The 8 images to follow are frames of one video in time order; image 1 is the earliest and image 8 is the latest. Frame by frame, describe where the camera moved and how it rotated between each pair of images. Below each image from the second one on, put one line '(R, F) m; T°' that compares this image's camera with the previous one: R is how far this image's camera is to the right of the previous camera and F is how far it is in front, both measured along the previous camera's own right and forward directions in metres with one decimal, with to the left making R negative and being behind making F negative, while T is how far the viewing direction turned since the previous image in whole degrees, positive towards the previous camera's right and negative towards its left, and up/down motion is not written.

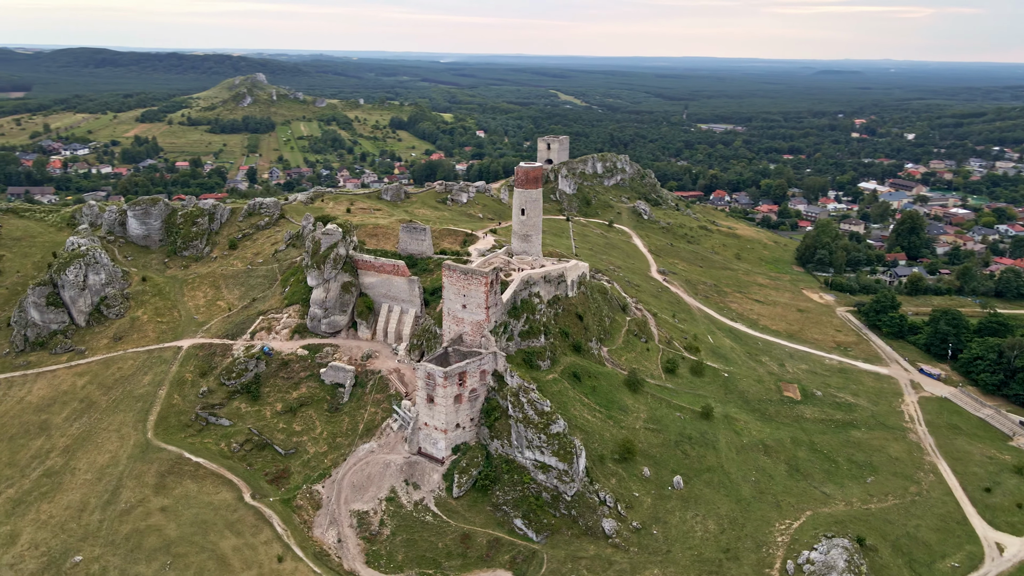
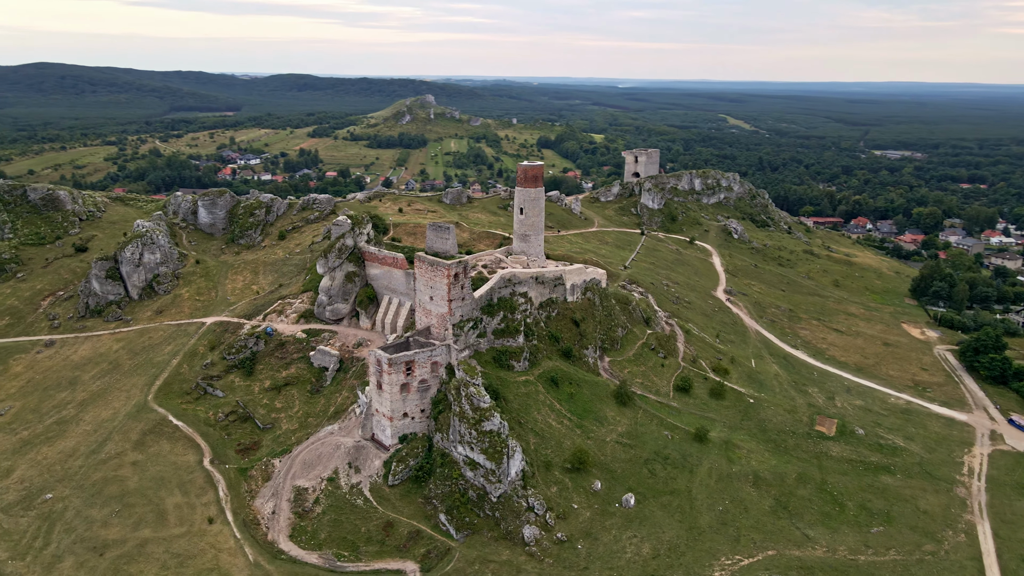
(+10.1, +1.9) m; -13°
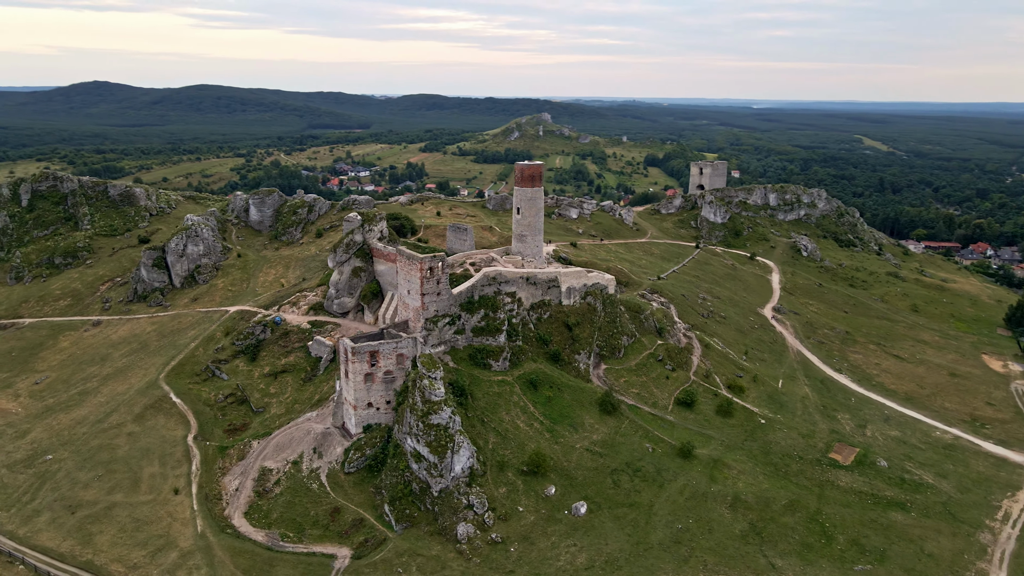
(+7.5, +1.1) m; -9°
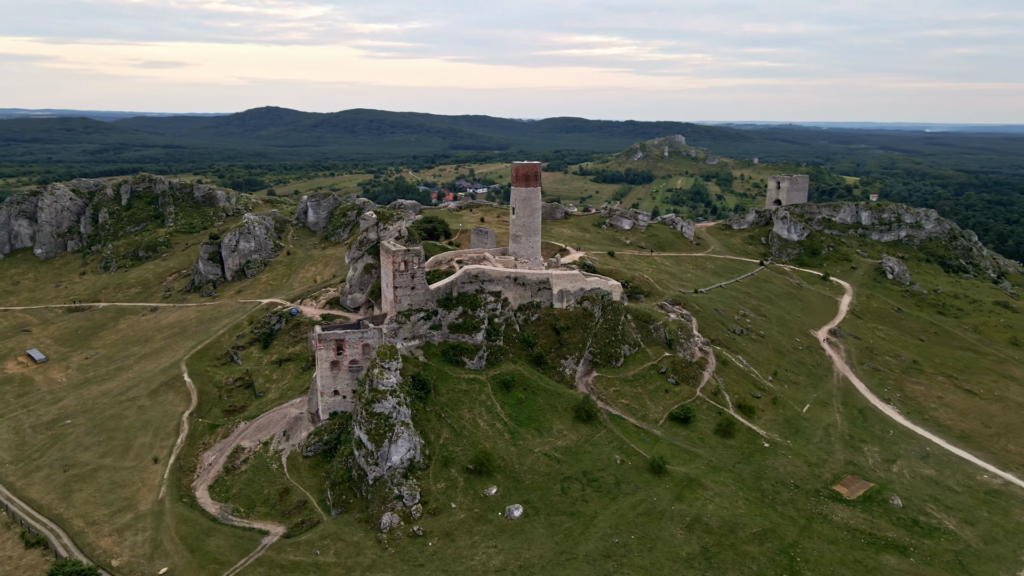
(+8.5, +1.4) m; -11°
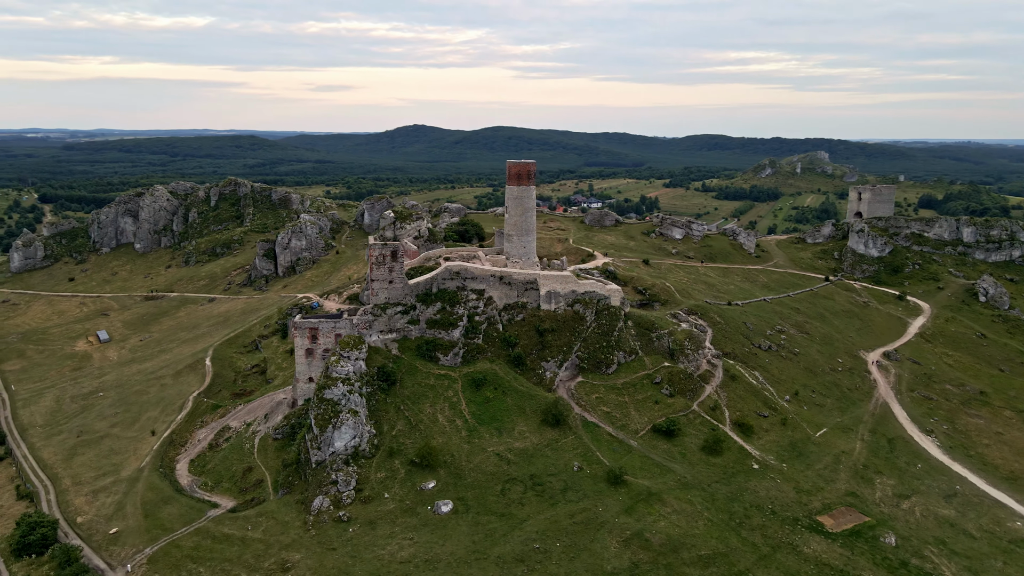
(+8.5, +1.3) m; -11°
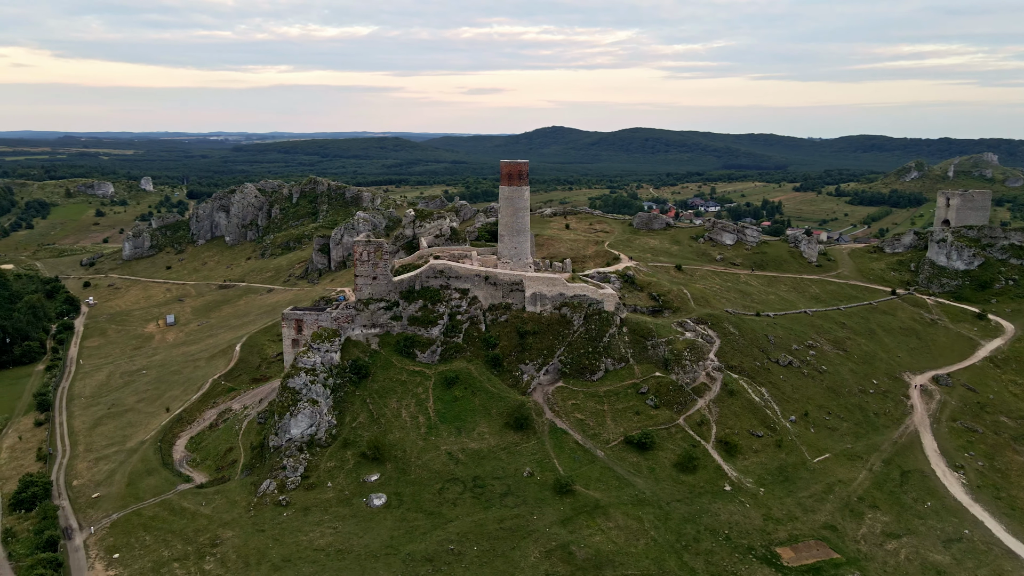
(+8.4, +1.1) m; -11°
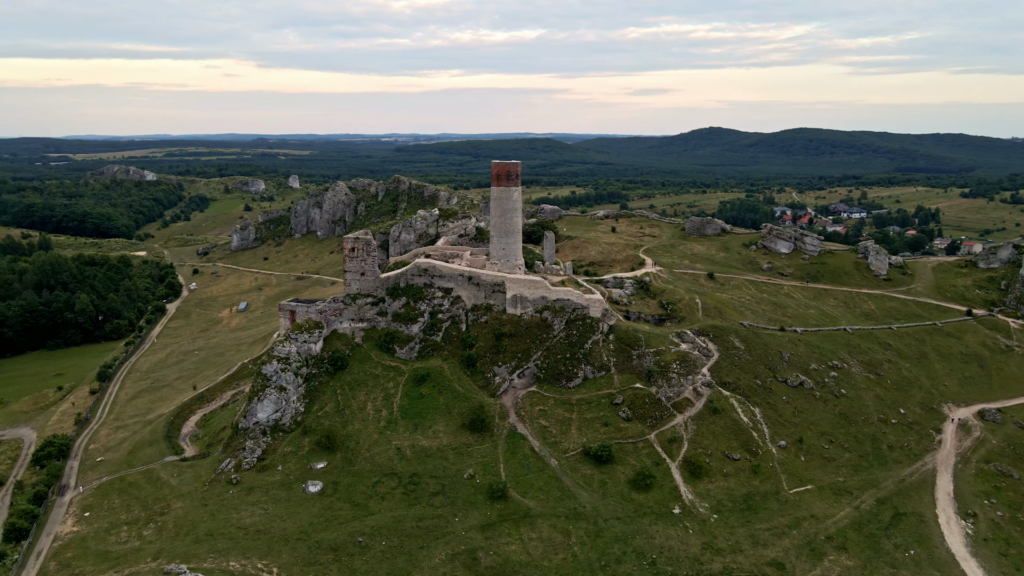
(+9.4, +1.3) m; -12°
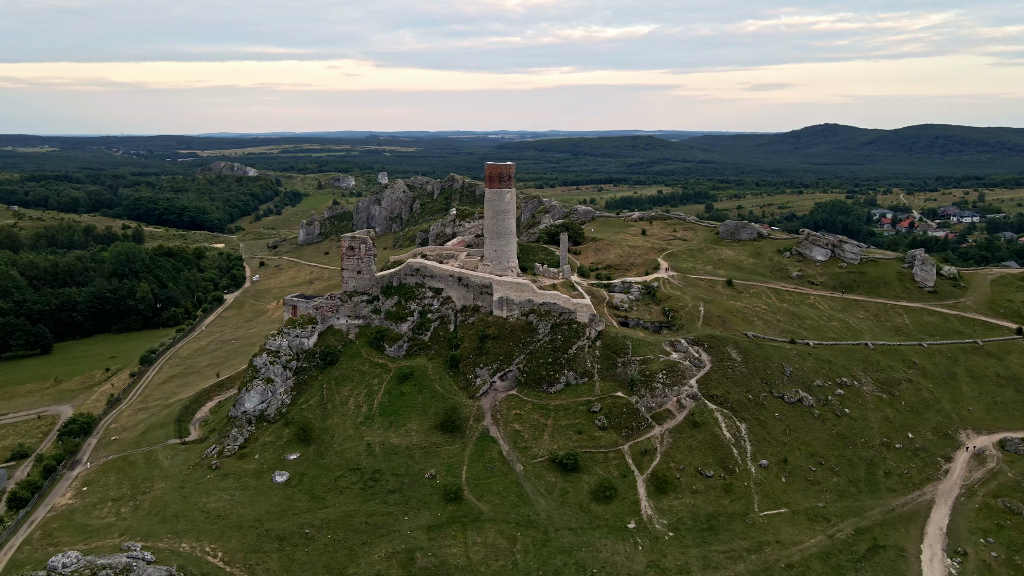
(+6.3, +0.6) m; -8°
